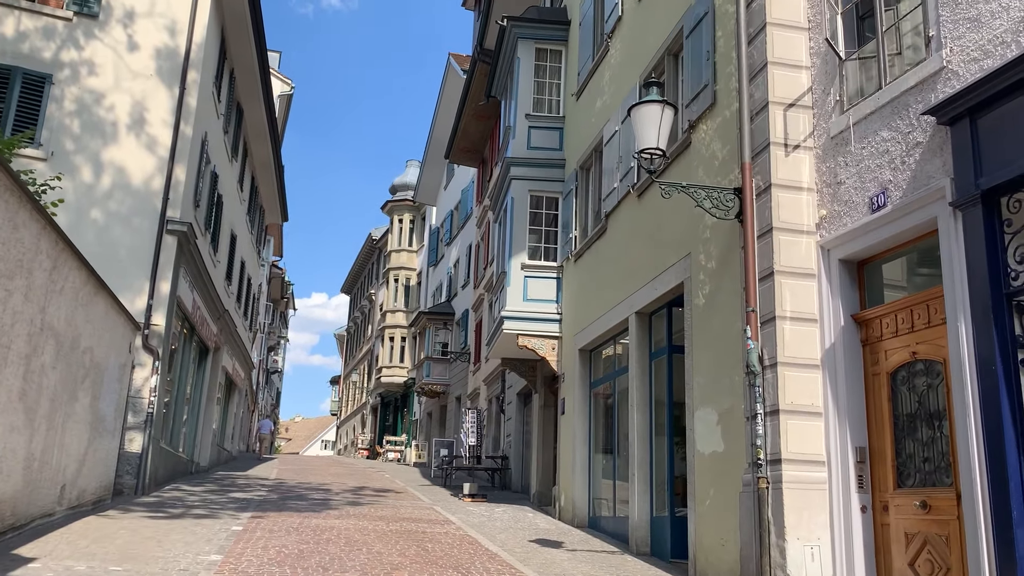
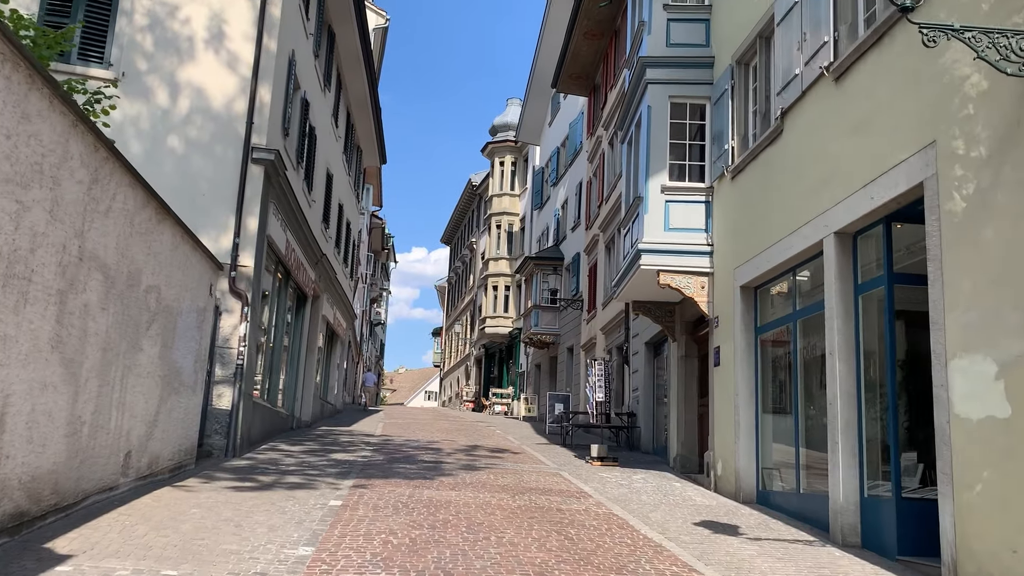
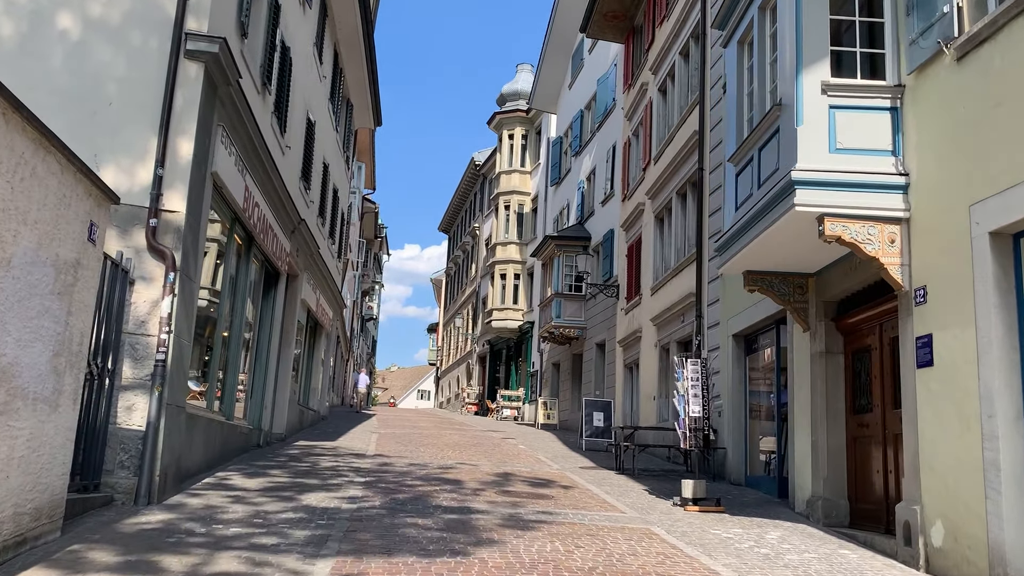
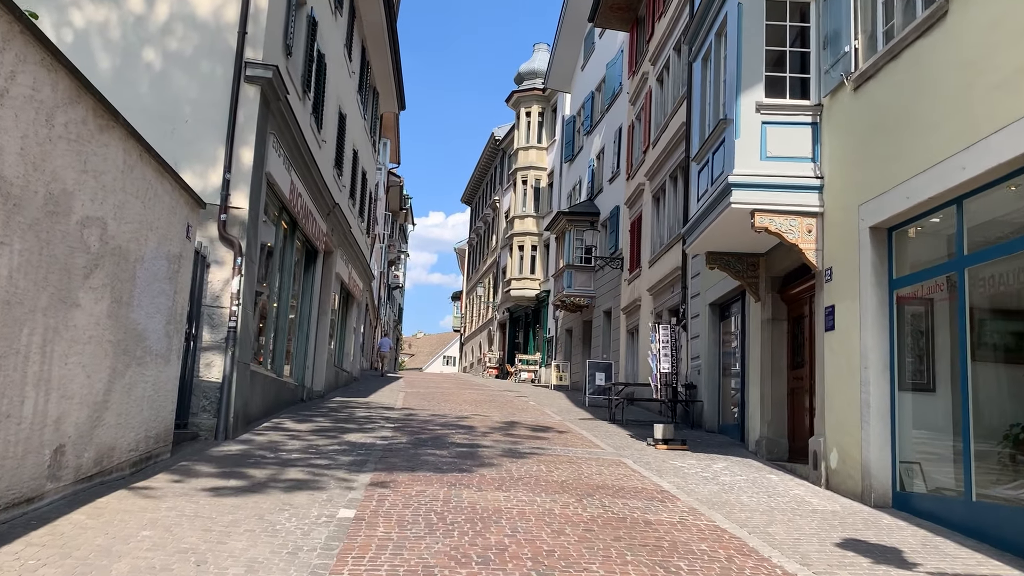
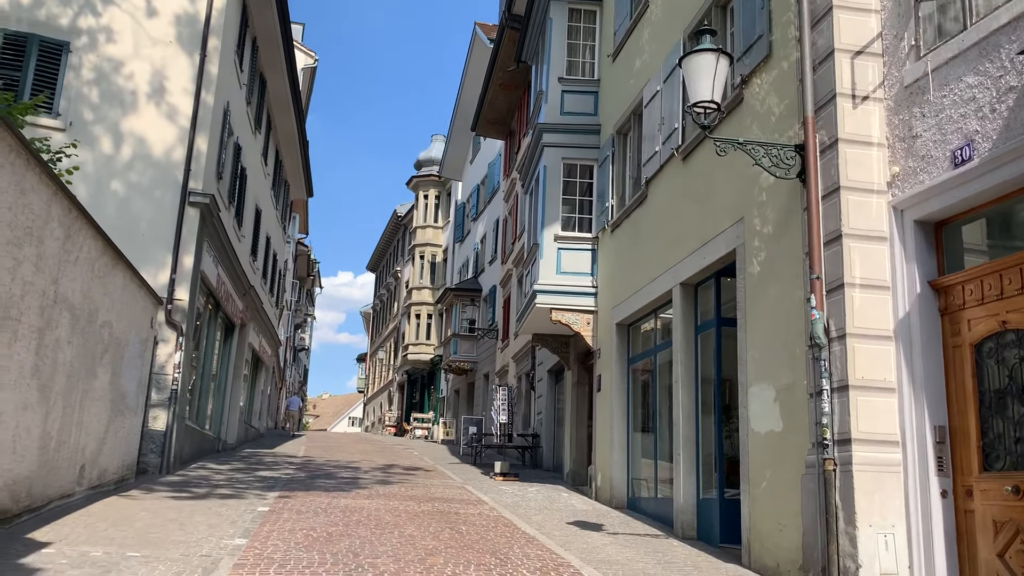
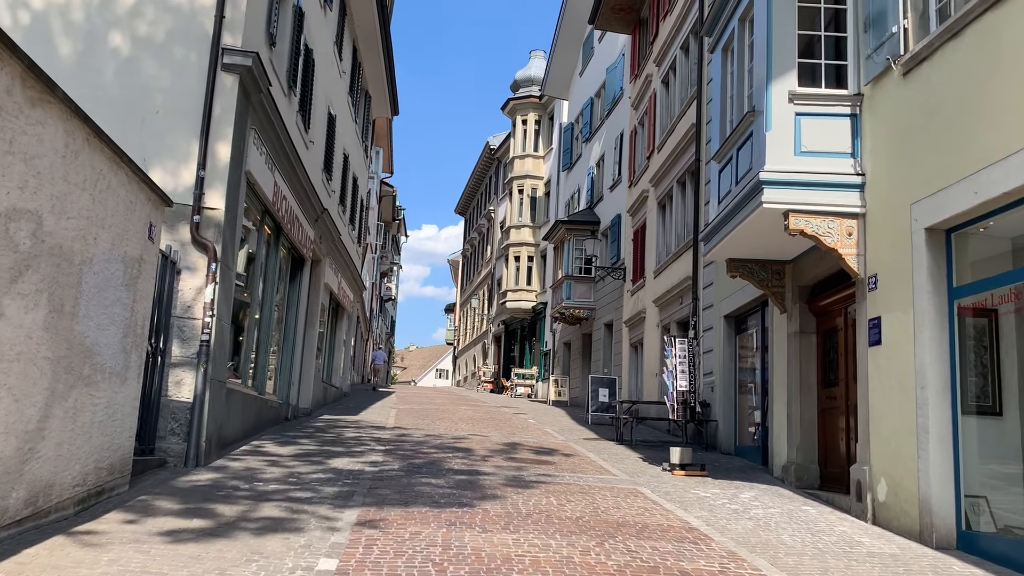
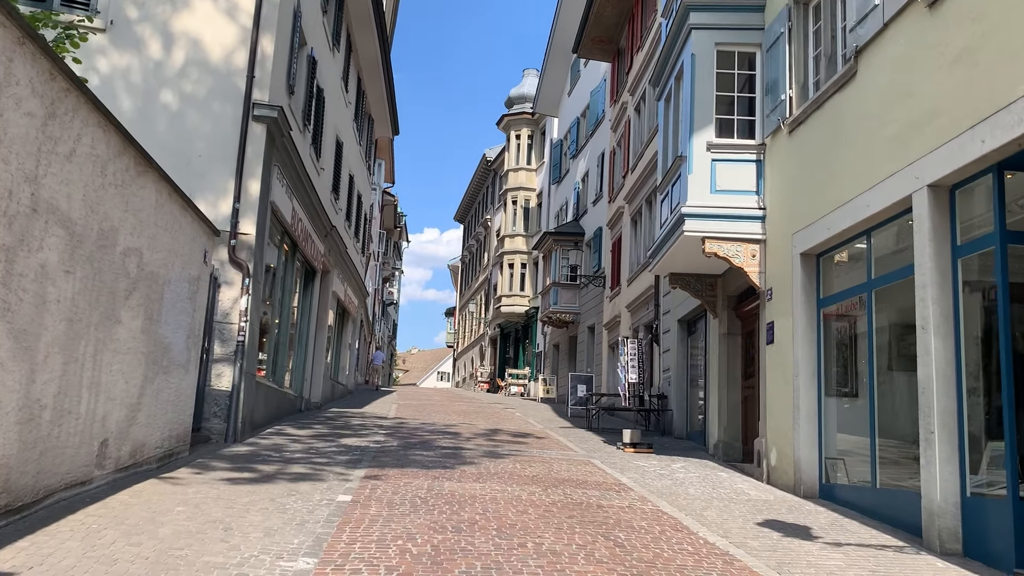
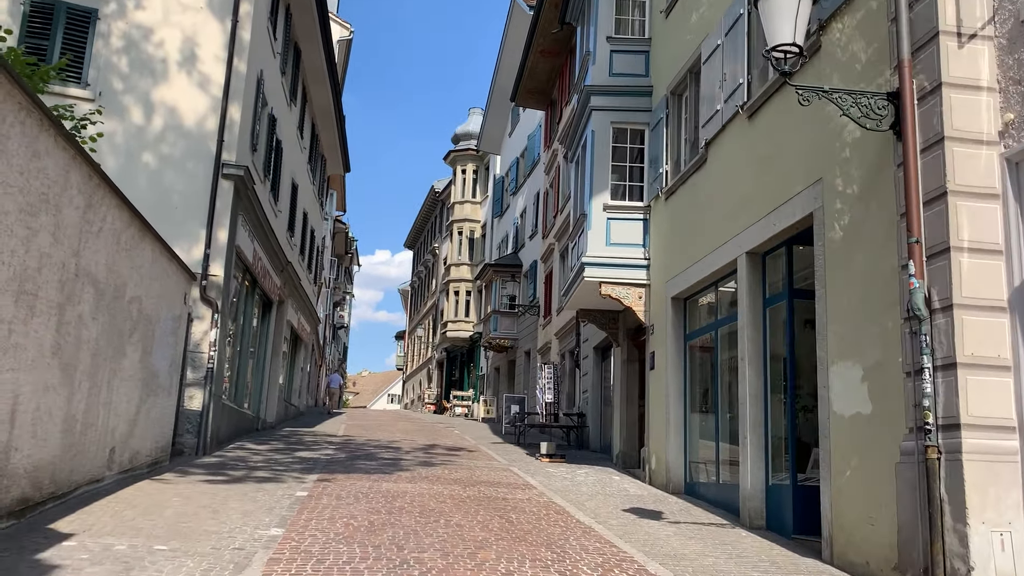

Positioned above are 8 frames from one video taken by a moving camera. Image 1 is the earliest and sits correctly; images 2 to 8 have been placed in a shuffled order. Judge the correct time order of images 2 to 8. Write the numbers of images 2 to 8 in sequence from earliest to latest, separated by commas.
5, 8, 2, 7, 4, 6, 3
